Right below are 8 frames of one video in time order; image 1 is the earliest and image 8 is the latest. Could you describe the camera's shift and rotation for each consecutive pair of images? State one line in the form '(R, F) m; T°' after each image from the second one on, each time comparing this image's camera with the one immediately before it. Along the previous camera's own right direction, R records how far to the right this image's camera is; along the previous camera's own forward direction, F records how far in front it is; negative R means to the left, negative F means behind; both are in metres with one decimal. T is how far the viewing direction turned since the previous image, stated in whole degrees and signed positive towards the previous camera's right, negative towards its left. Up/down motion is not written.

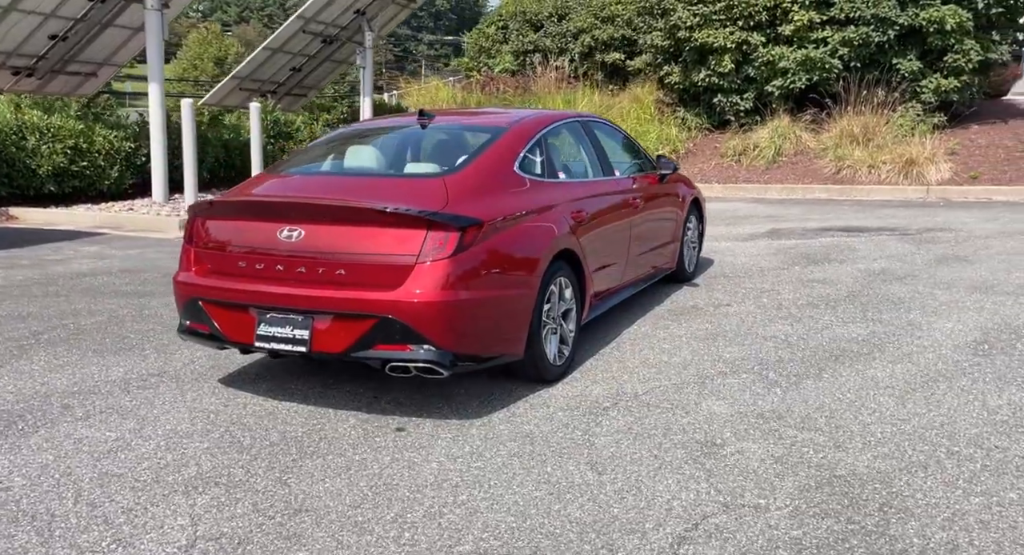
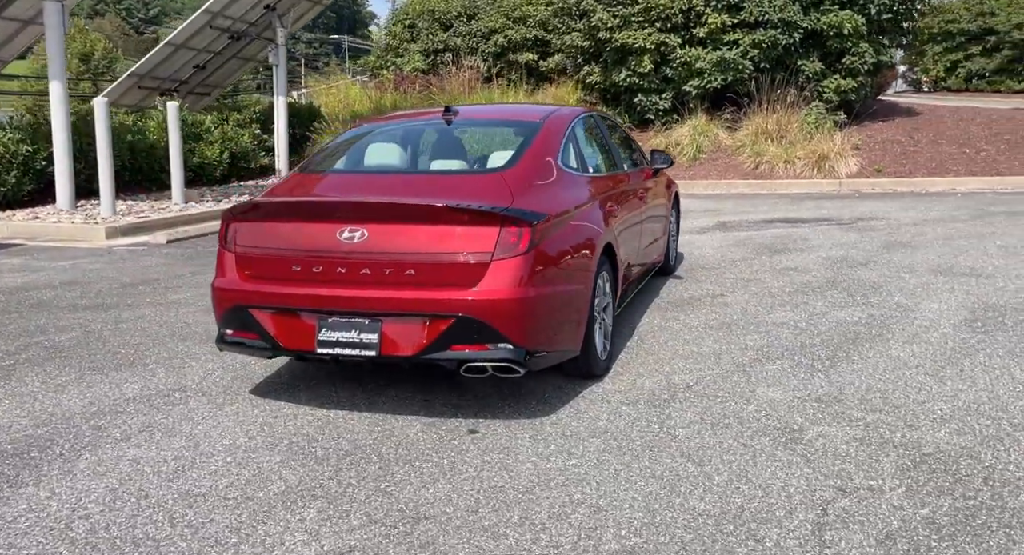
(-0.8, +0.1) m; +8°
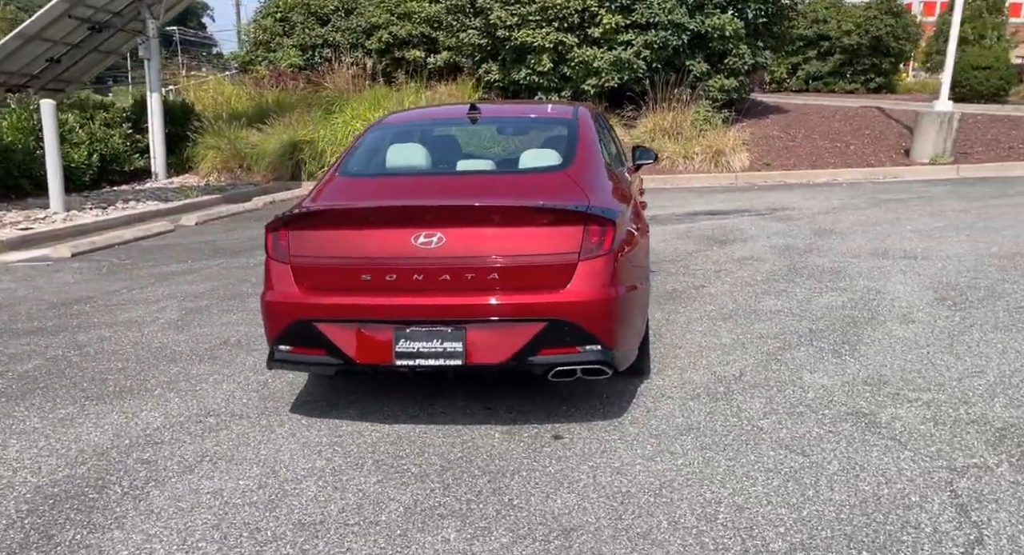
(-1.0, +0.2) m; +10°
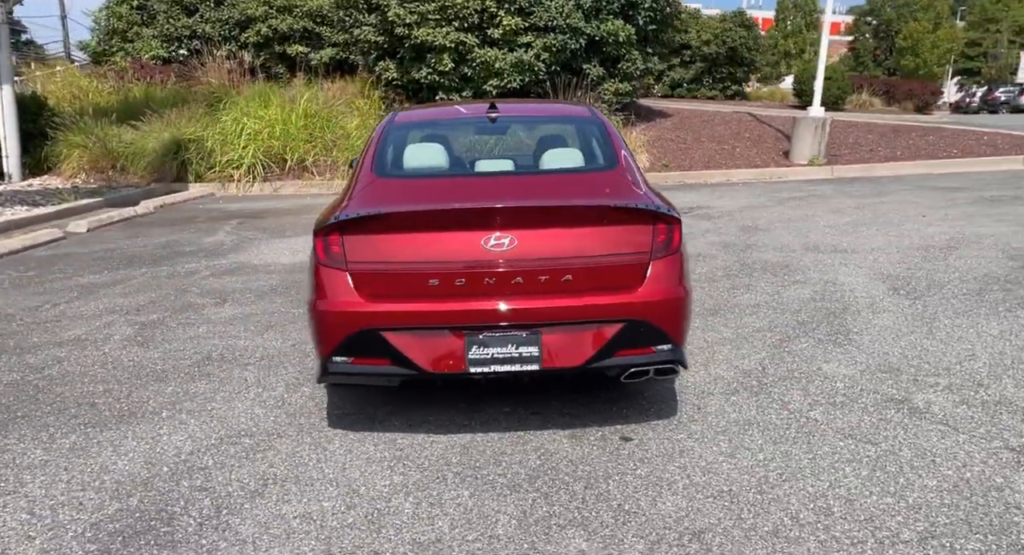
(-0.9, +0.2) m; +10°
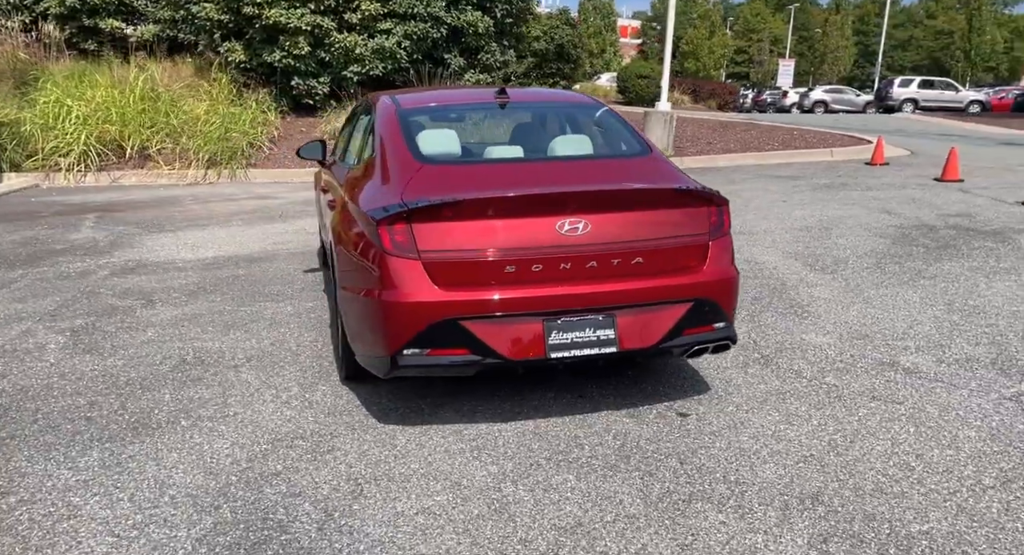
(-1.1, +0.2) m; +13°
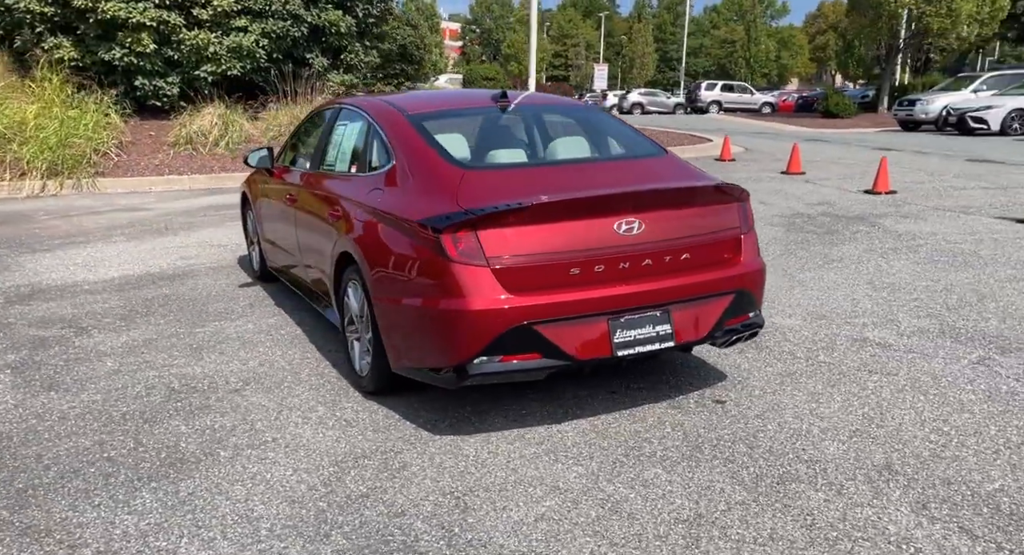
(-1.0, +0.1) m; +12°
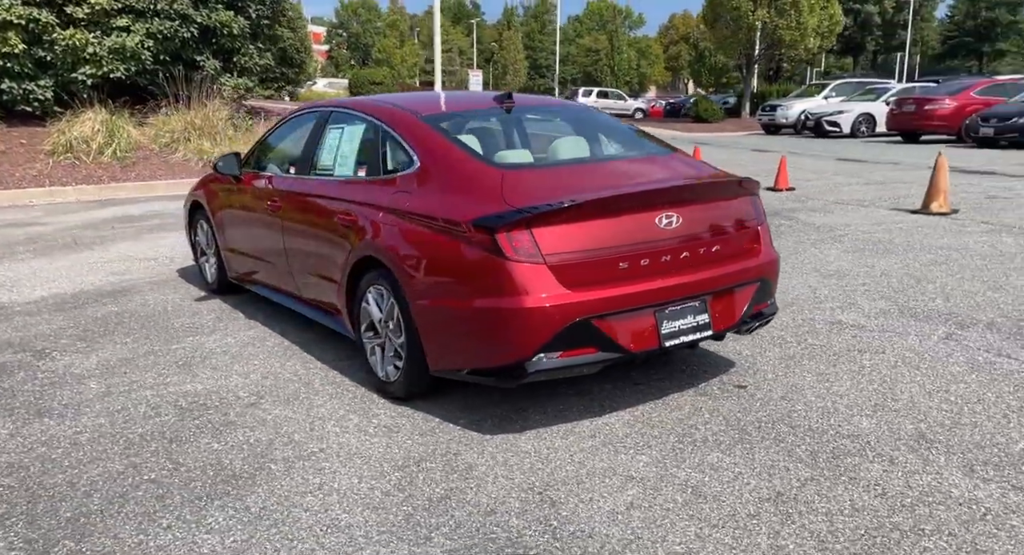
(-0.7, +0.1) m; +9°
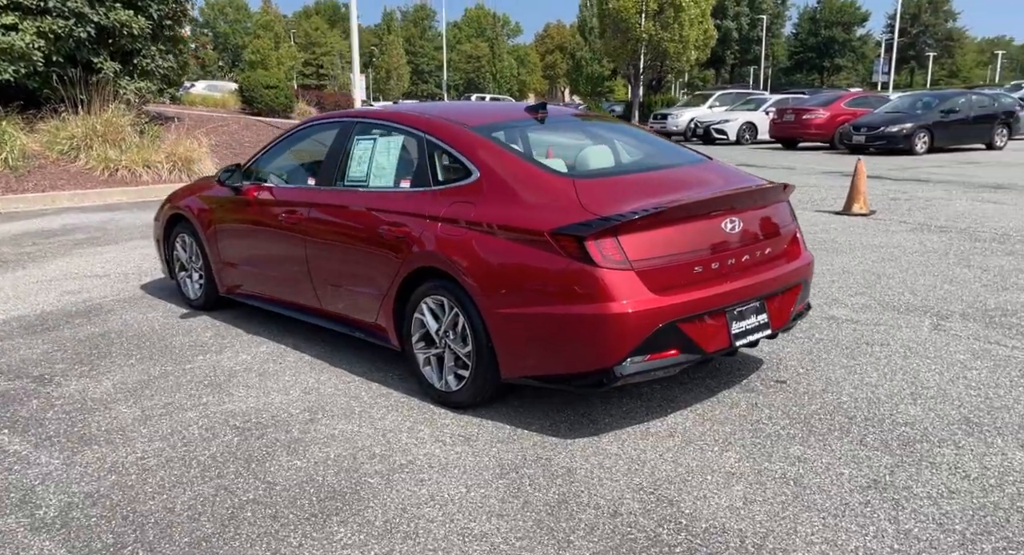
(-0.8, 0.0) m; +8°
